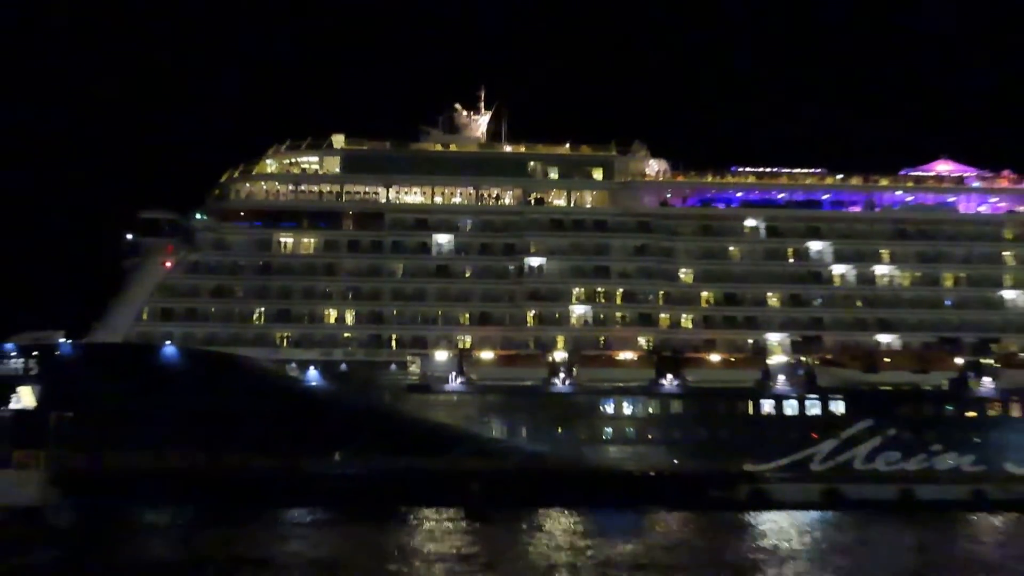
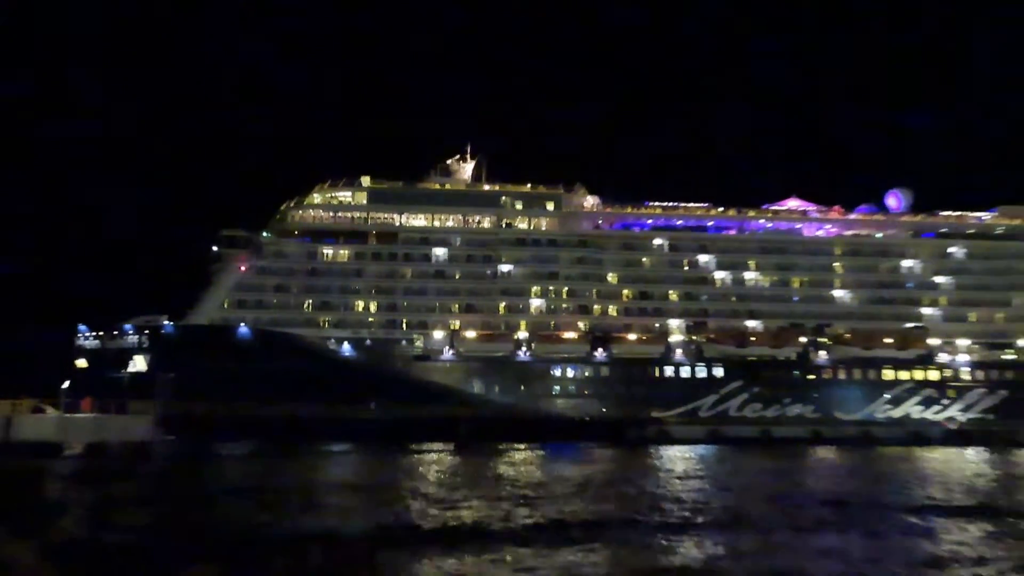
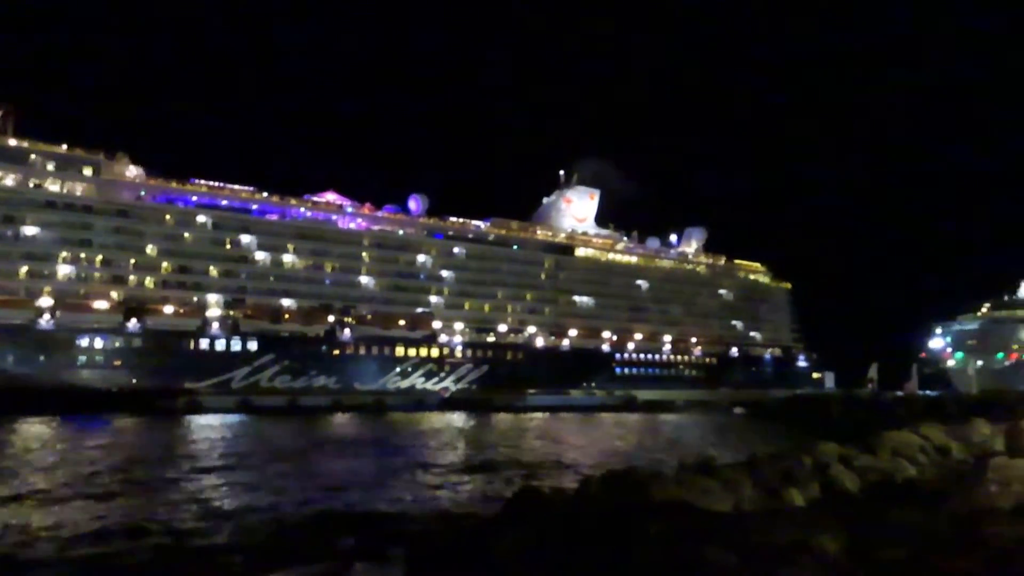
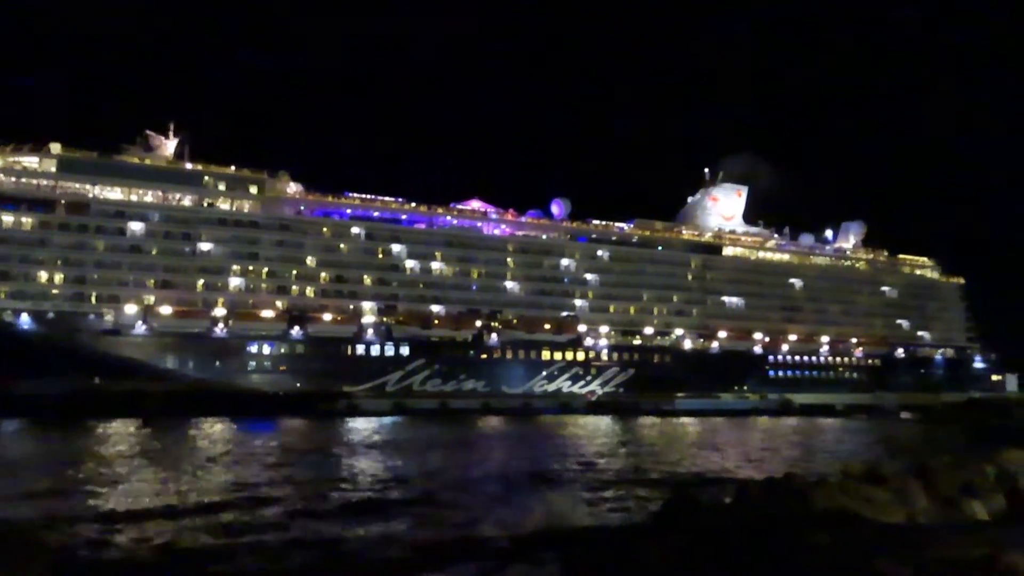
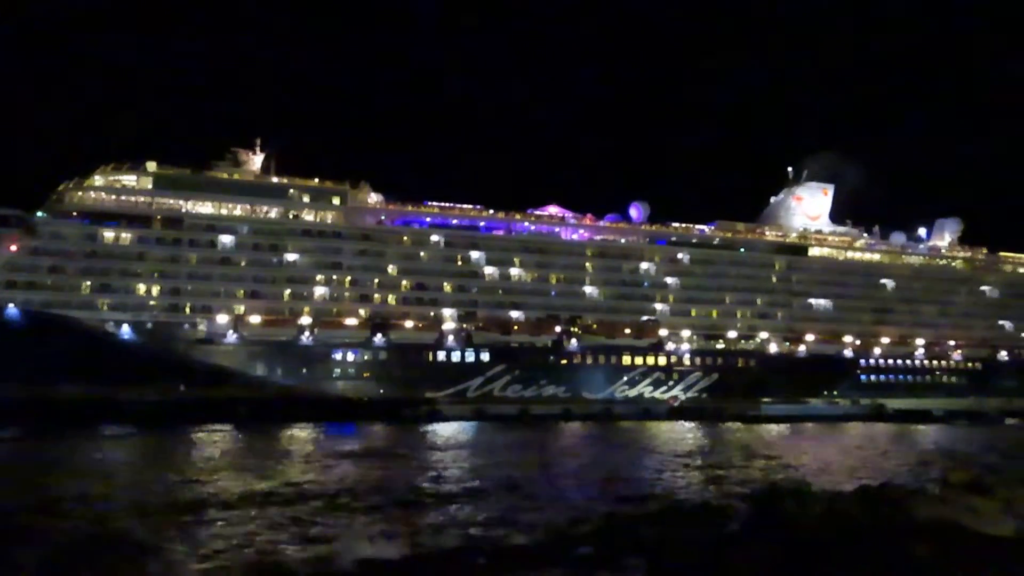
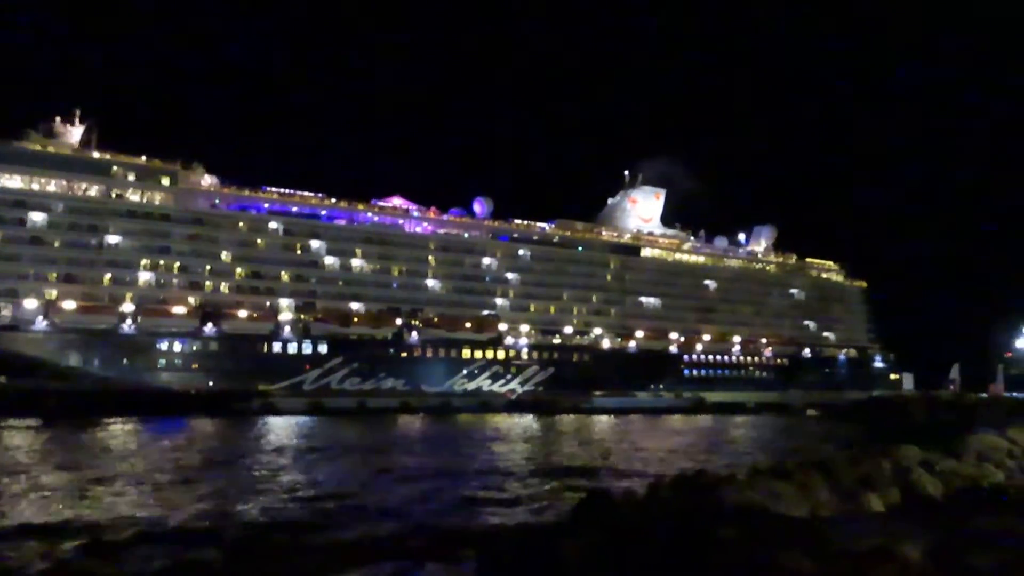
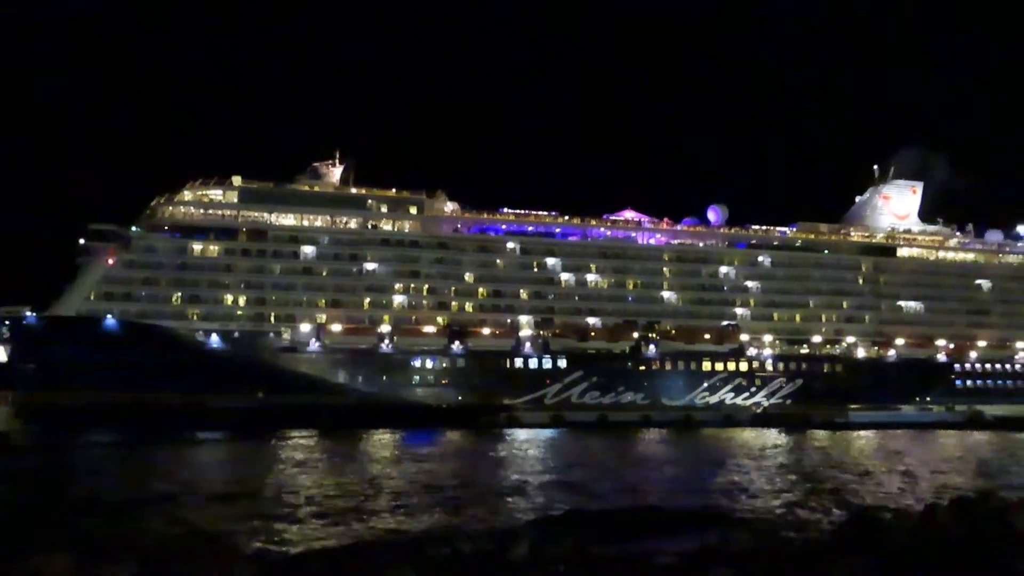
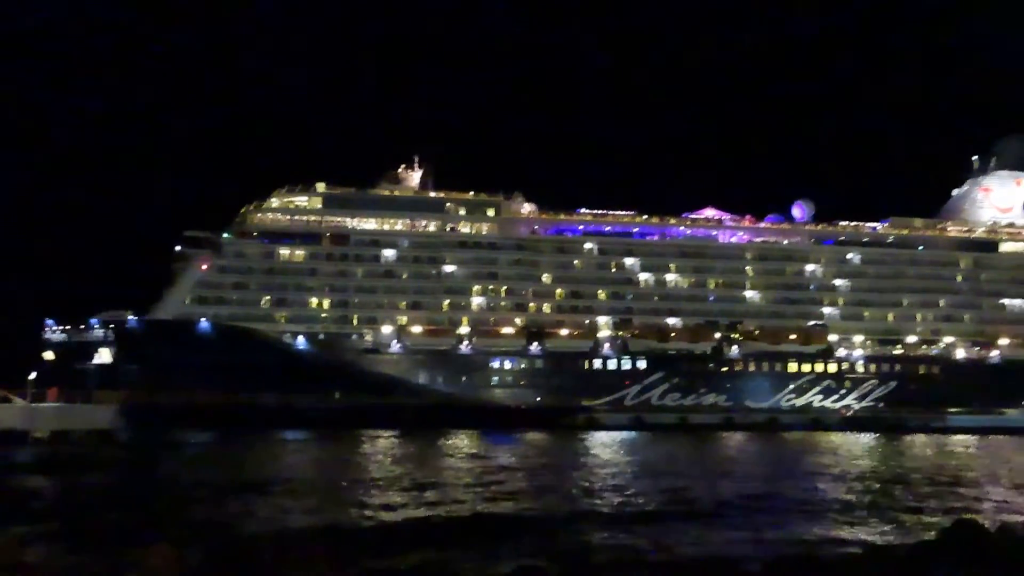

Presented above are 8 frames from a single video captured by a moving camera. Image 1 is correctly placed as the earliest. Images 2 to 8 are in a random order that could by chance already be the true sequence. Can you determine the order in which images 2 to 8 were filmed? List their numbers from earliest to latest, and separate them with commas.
2, 8, 7, 5, 4, 6, 3
